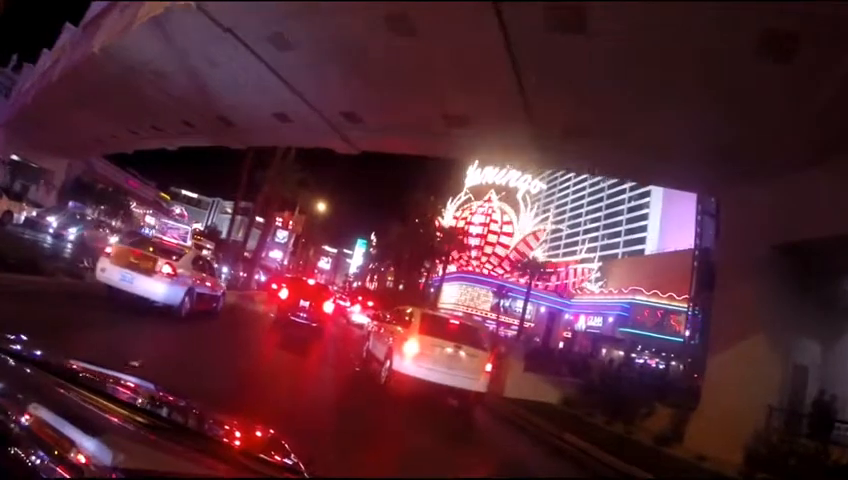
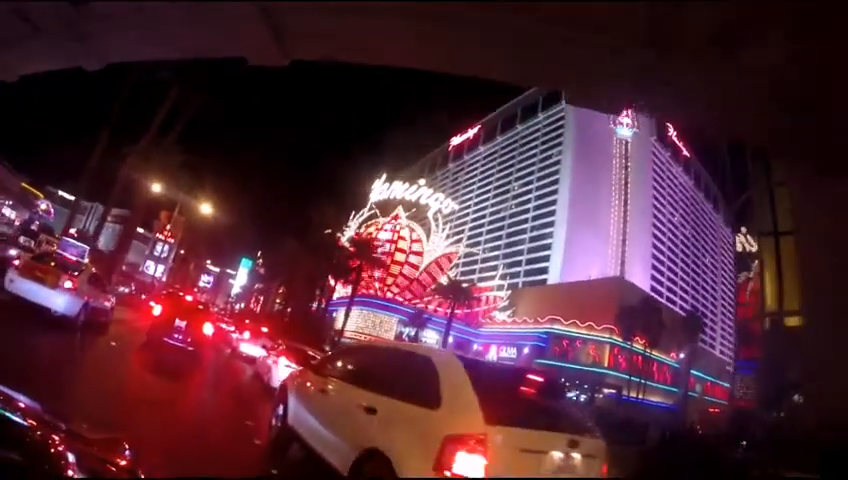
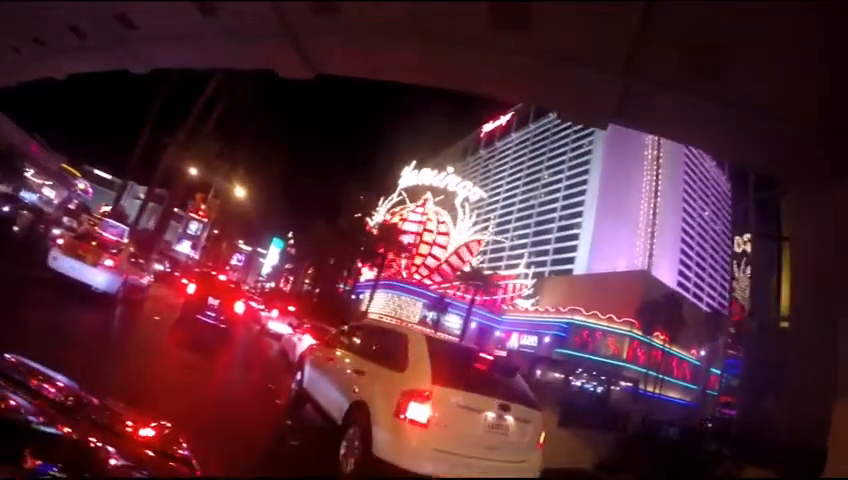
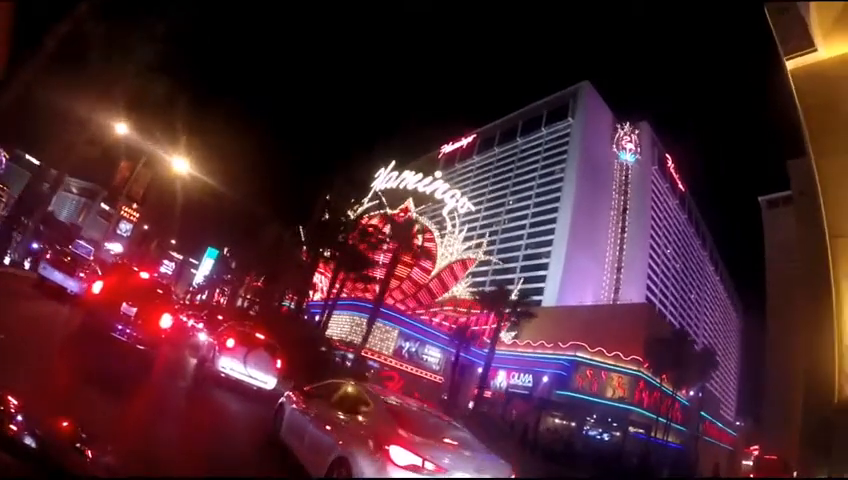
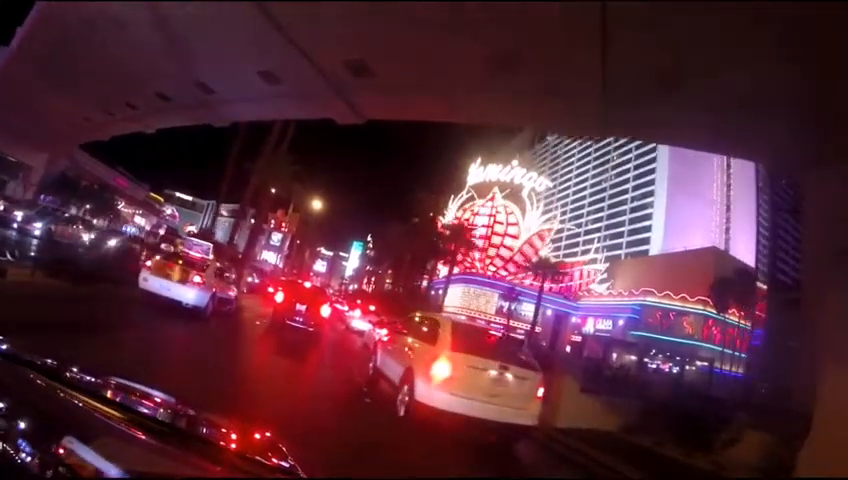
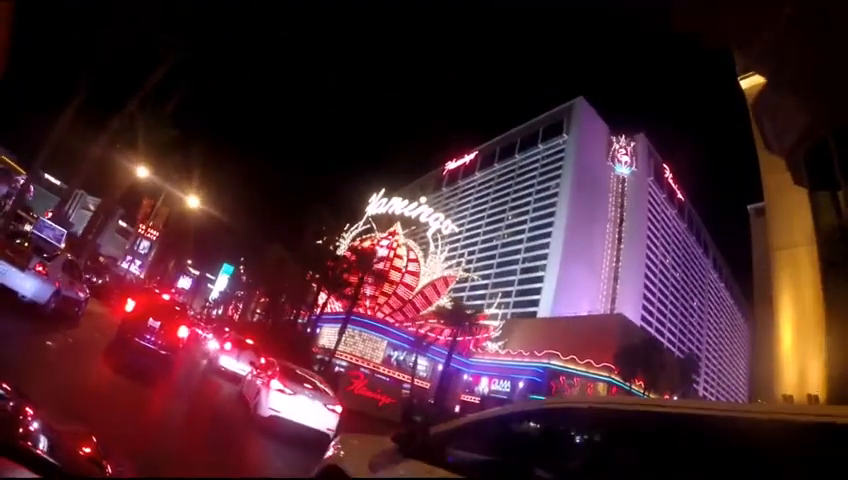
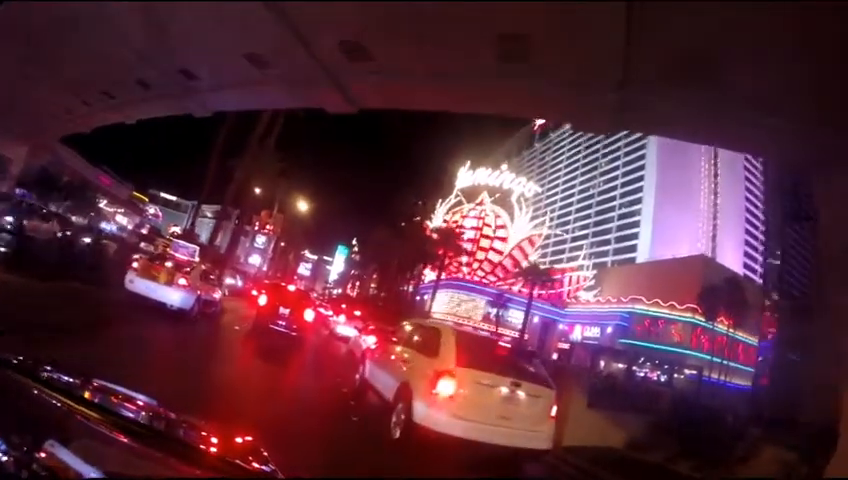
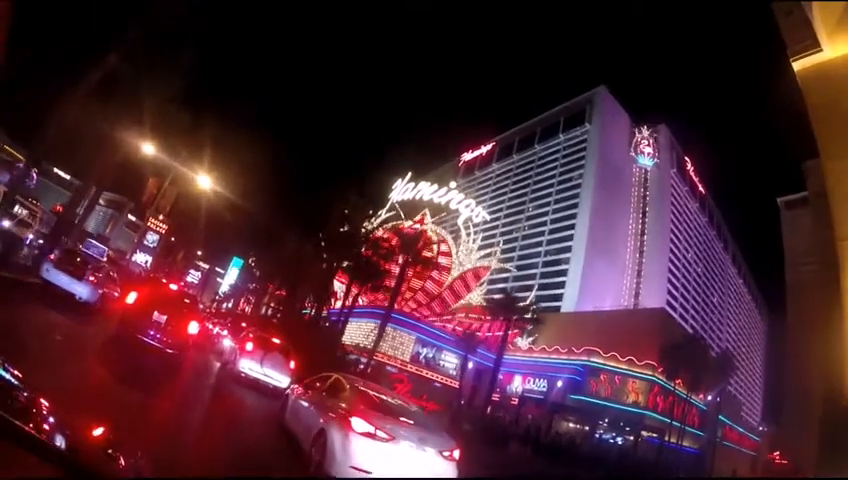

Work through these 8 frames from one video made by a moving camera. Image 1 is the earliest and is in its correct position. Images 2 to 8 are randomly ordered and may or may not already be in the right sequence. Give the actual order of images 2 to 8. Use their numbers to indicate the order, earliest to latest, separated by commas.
5, 7, 3, 2, 6, 8, 4
